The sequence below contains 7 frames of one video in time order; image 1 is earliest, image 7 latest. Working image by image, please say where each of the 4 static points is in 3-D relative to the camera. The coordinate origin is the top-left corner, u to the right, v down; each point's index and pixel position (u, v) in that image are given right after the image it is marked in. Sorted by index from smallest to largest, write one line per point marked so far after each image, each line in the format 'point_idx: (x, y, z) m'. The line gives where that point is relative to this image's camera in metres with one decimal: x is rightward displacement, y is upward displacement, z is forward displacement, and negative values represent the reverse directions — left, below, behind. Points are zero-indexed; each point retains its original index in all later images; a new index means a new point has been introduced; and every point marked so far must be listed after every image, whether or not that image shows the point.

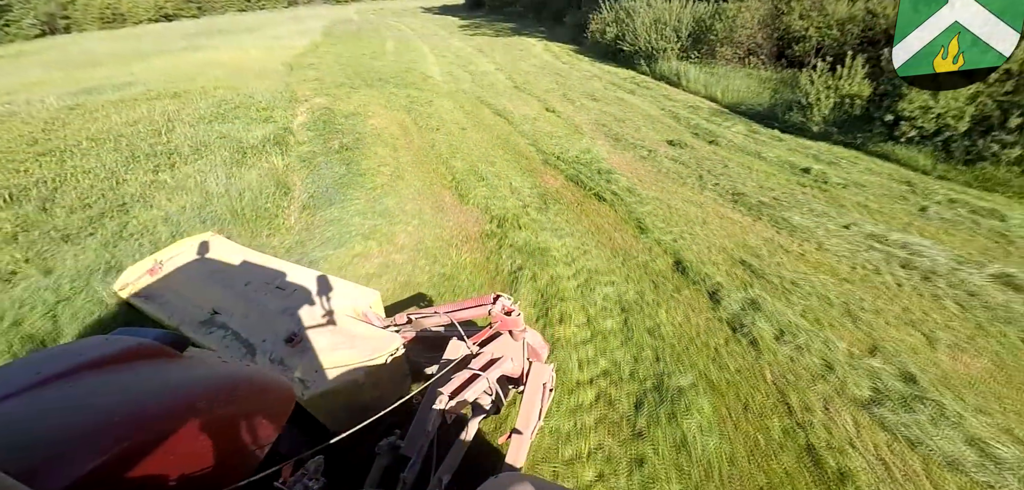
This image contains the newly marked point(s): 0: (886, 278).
0: (+4.0, -0.4, +5.0) m
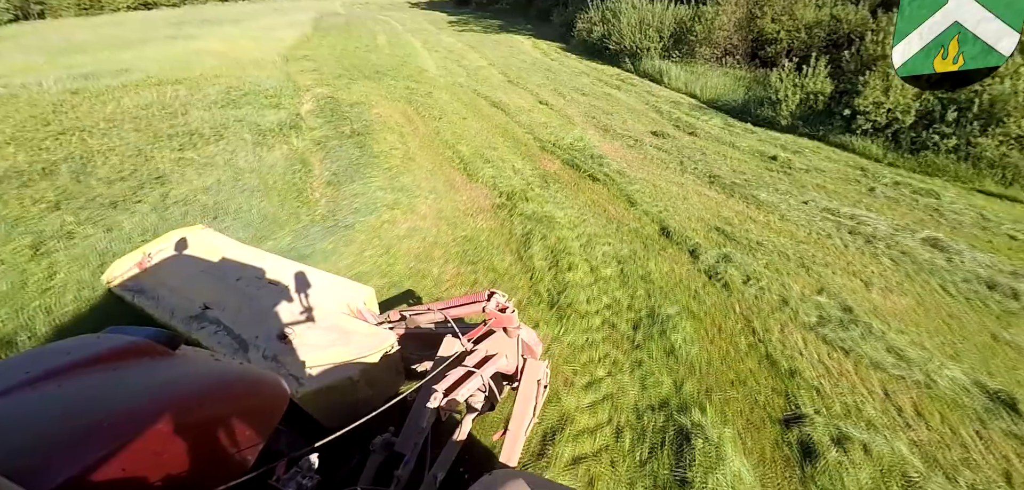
0: (+4.2, 0.0, +6.0) m
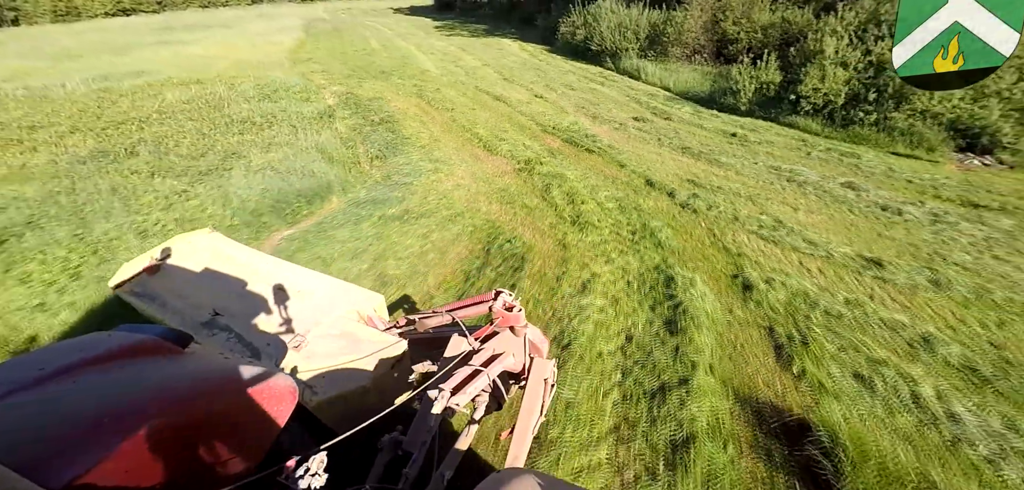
0: (+4.6, +1.0, +8.0) m
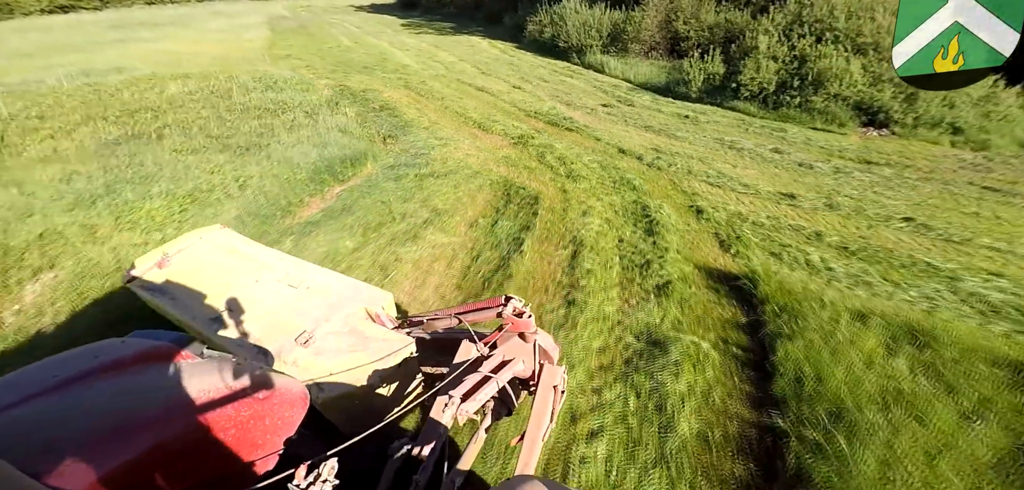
0: (+4.5, +2.0, +10.1) m
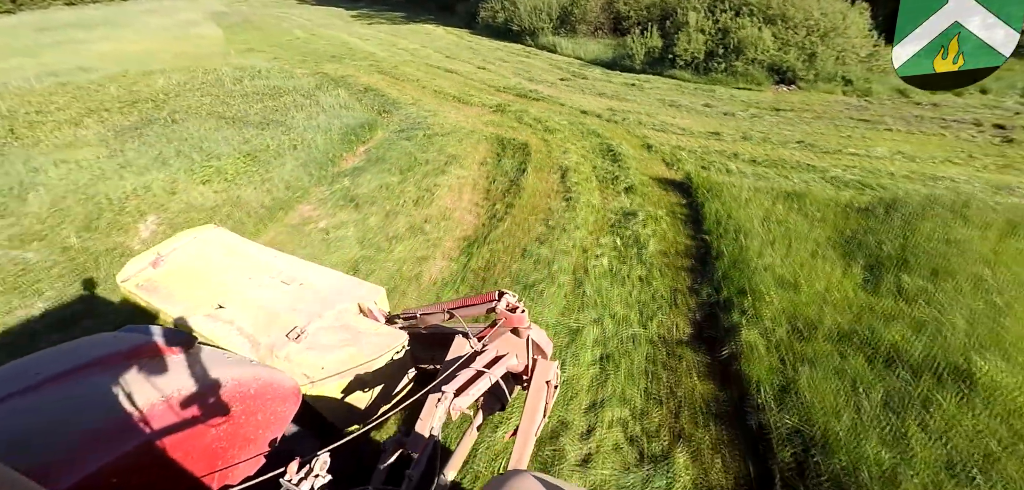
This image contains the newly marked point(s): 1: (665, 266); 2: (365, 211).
0: (+4.0, +3.6, +12.3) m
1: (+1.7, -0.3, +5.1) m
2: (-2.0, +0.5, +6.5) m
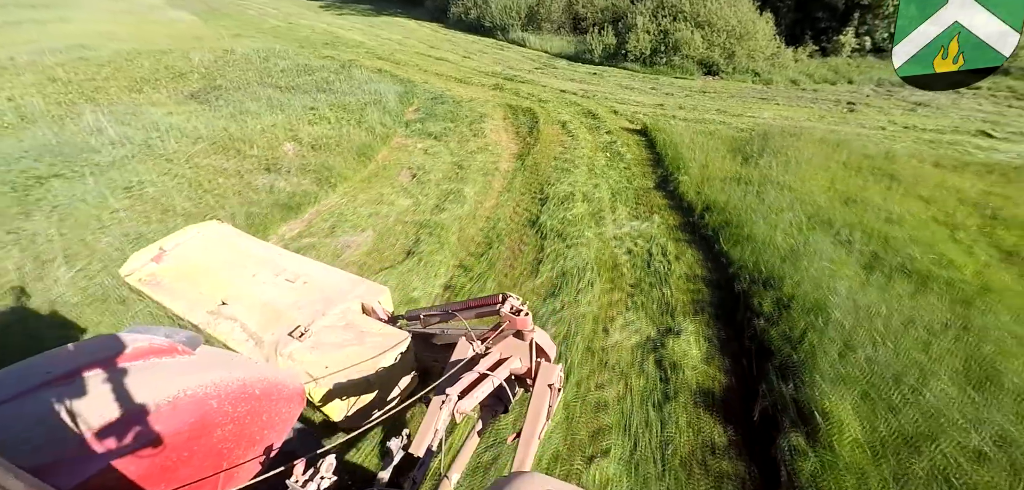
0: (+3.8, +5.5, +16.3) m
1: (+2.4, +1.5, +8.8) m
2: (-1.4, +2.2, +9.8) m
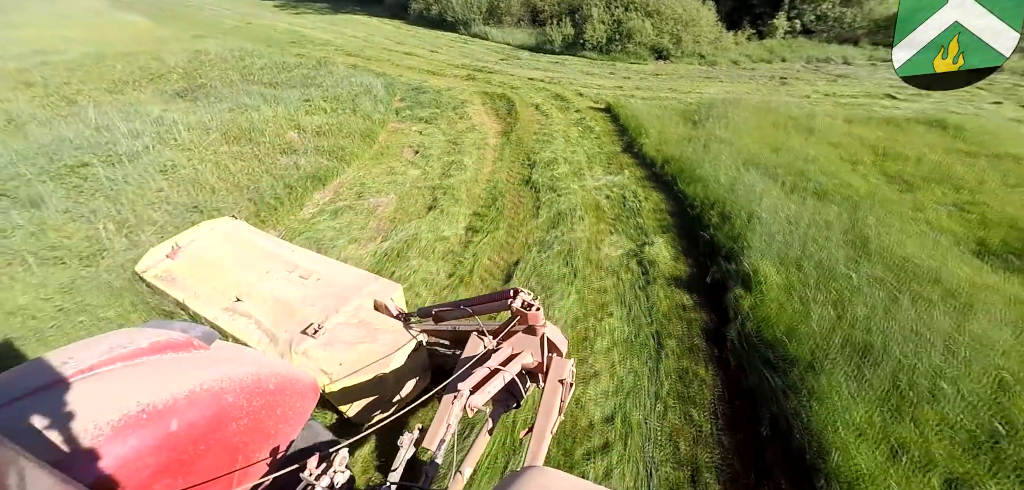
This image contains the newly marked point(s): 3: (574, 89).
0: (+2.7, +6.5, +17.7) m
1: (+2.1, +2.4, +10.3) m
2: (-1.8, +2.8, +10.9) m
3: (+2.1, +5.1, +15.2) m
